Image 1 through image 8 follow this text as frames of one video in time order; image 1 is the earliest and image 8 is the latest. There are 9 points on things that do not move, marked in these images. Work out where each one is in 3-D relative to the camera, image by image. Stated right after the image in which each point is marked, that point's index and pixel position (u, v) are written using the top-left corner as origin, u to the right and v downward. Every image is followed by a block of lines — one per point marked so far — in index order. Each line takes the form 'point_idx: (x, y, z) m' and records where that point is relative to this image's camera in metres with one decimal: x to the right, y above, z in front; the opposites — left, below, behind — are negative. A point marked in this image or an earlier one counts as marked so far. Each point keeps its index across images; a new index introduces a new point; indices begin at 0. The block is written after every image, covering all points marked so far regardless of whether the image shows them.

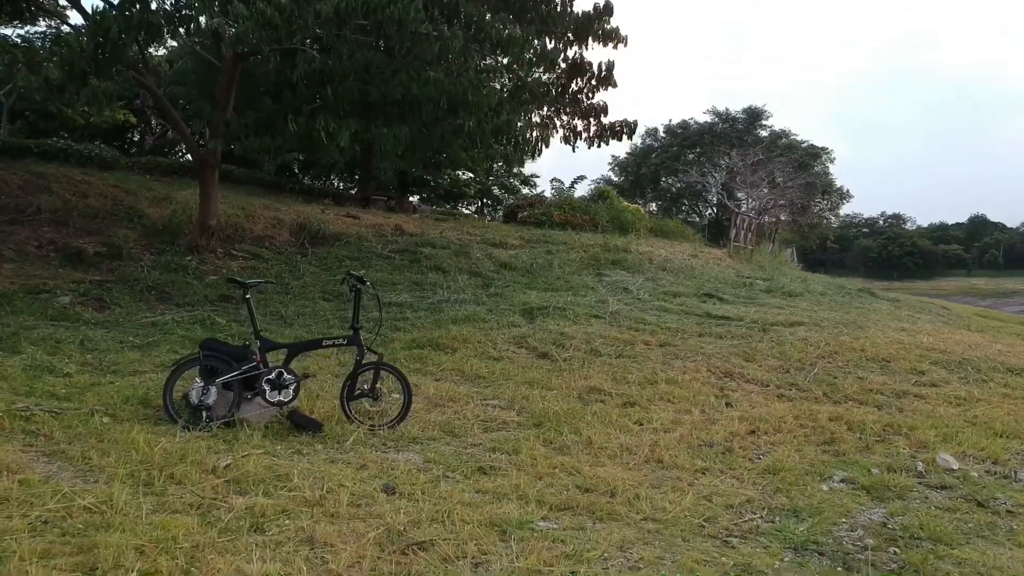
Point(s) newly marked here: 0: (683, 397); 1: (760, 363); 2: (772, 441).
0: (+0.9, -0.6, +5.2) m
1: (+1.7, -0.5, +6.6) m
2: (+1.2, -0.7, +4.4) m
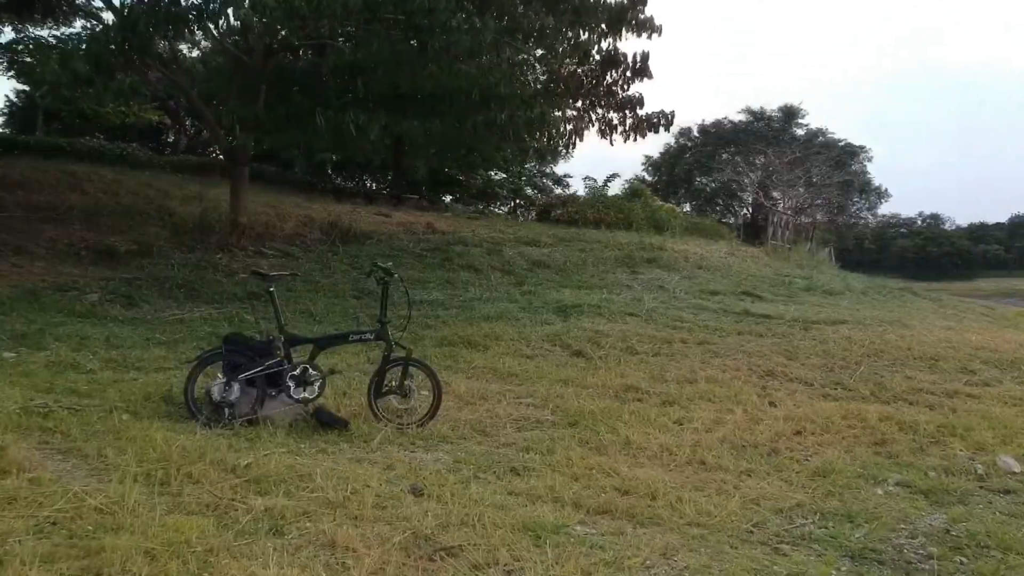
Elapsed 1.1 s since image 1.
0: (+1.1, -0.5, +5.0) m
1: (+1.9, -0.5, +6.4) m
2: (+1.3, -0.6, +4.1) m
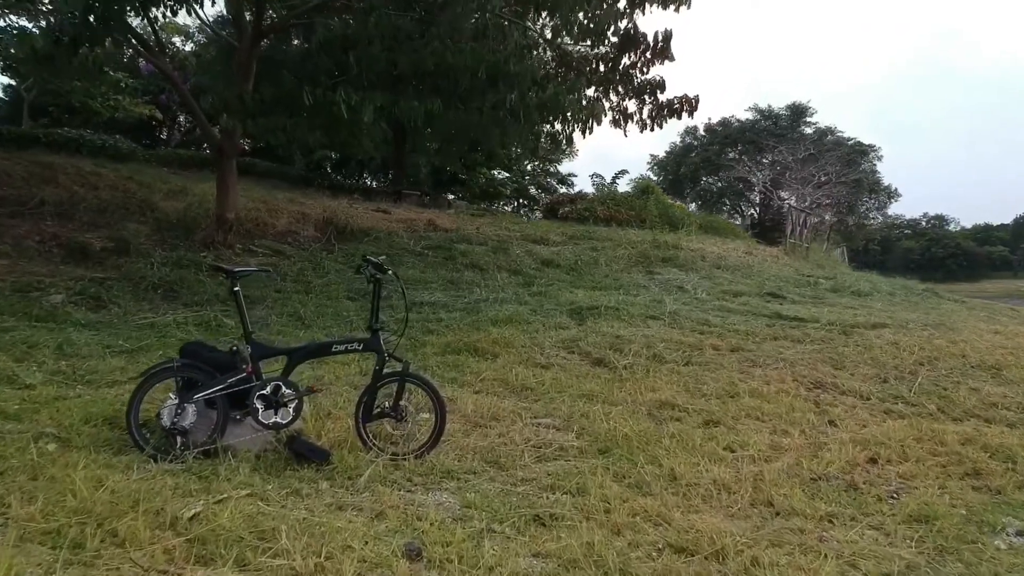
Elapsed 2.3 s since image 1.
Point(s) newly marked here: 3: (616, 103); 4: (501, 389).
0: (+1.1, -0.5, +4.3) m
1: (+1.9, -0.5, +5.6) m
2: (+1.4, -0.6, +3.4) m
3: (+0.9, +1.5, +8.3) m
4: (-0.1, -0.5, +4.5) m
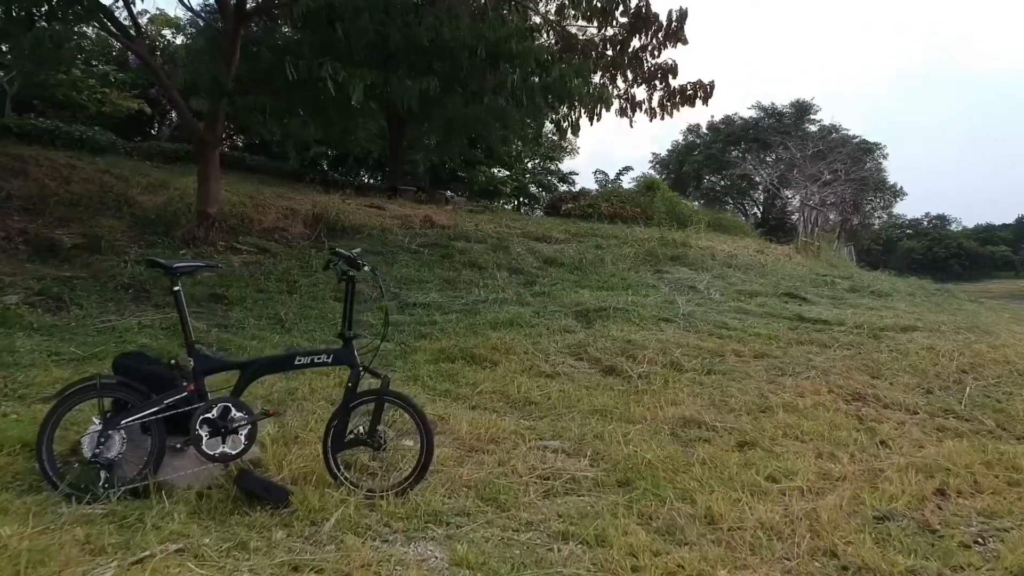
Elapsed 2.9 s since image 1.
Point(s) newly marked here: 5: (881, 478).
0: (+1.1, -0.5, +3.7) m
1: (+1.9, -0.5, +5.1) m
2: (+1.4, -0.6, +2.9) m
3: (+0.9, +1.5, +7.7) m
4: (0.0, -0.5, +3.9) m
5: (+1.2, -0.6, +3.2) m
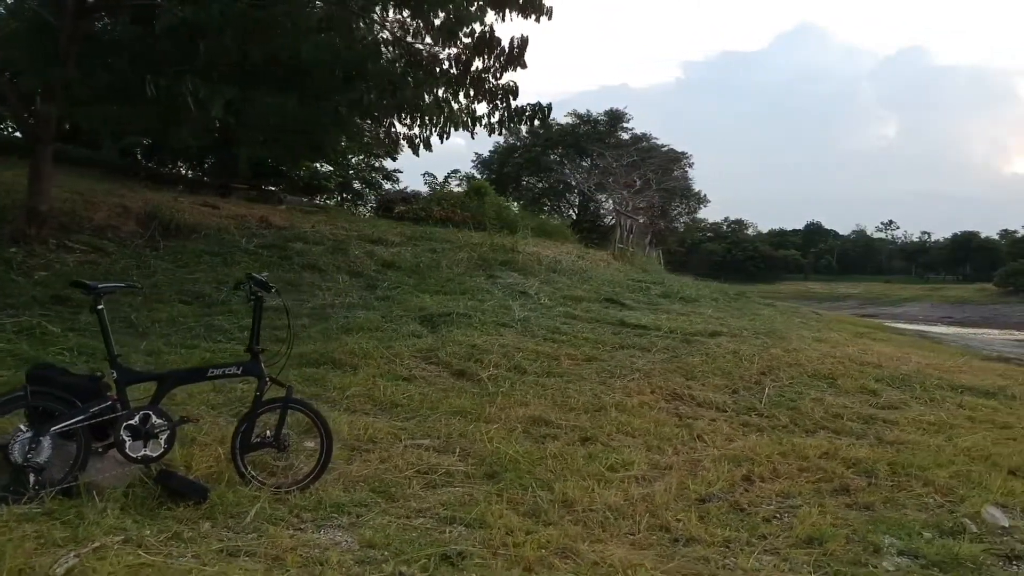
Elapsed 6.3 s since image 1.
0: (+0.6, -0.6, +4.3) m
1: (+1.1, -0.5, +5.8) m
2: (+1.0, -0.7, +3.5) m
3: (-0.4, +1.5, +8.2) m
4: (-0.6, -0.5, +4.3) m
5: (+0.7, -0.7, +3.8) m
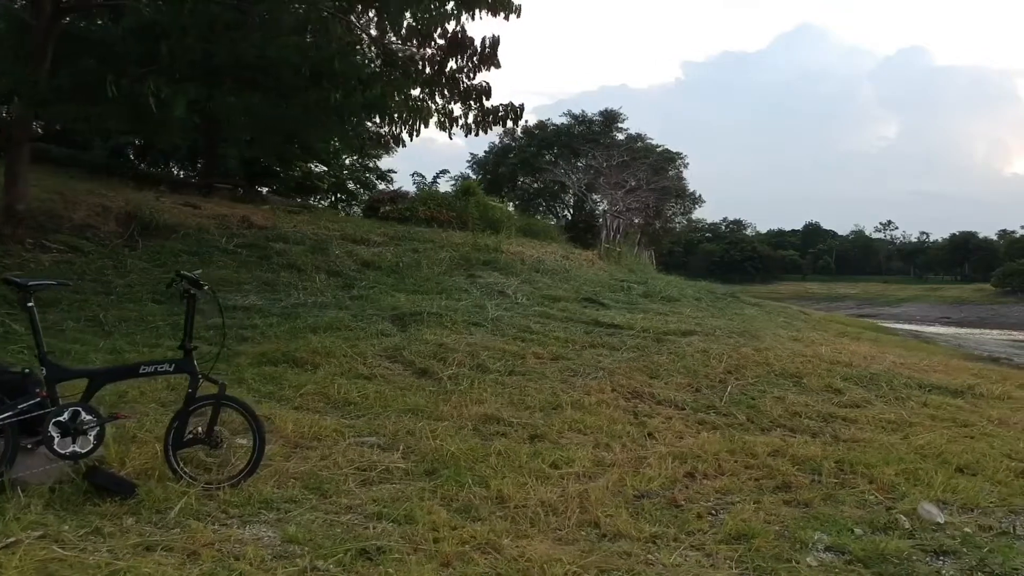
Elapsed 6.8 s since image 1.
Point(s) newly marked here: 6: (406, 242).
0: (+0.4, -0.6, +4.4) m
1: (+0.9, -0.5, +5.8) m
2: (+0.7, -0.7, +3.5) m
3: (-0.6, +1.5, +8.2) m
4: (-0.8, -0.5, +4.3) m
5: (+0.5, -0.7, +3.8) m
6: (-1.3, +0.5, +11.6) m
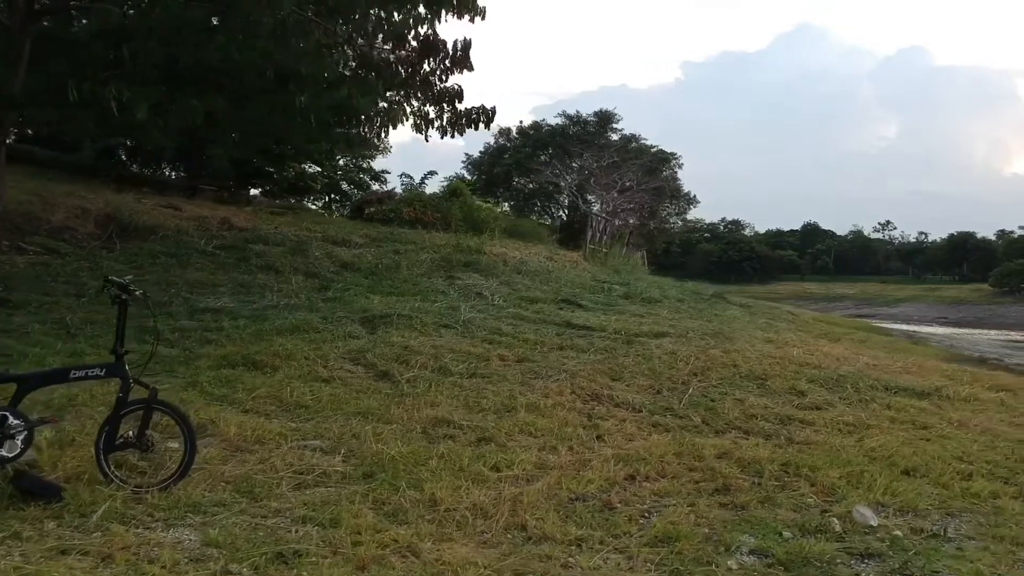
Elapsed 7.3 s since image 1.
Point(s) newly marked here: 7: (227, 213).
0: (+0.2, -0.6, +4.4) m
1: (+0.7, -0.6, +5.8) m
2: (+0.5, -0.7, +3.6) m
3: (-0.8, +1.5, +8.2) m
4: (-1.1, -0.5, +4.4) m
5: (+0.3, -0.7, +3.8) m
6: (-1.5, +0.5, +11.6) m
7: (-3.3, +0.9, +11.4) m
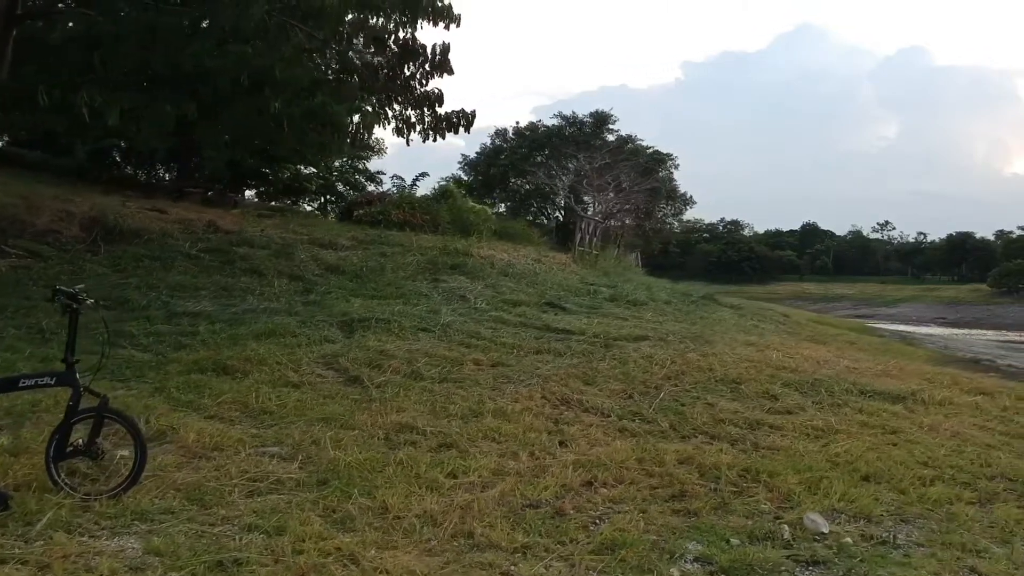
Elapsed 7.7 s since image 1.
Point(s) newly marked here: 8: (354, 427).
0: (0.0, -0.7, +4.4) m
1: (+0.5, -0.6, +5.9) m
2: (+0.4, -0.8, +3.6) m
3: (-1.0, +1.5, +8.3) m
4: (-1.2, -0.6, +4.4) m
5: (+0.1, -0.7, +3.9) m
6: (-1.6, +0.5, +11.6) m
7: (-3.4, +0.8, +11.4) m
8: (-0.7, -0.6, +4.3) m
